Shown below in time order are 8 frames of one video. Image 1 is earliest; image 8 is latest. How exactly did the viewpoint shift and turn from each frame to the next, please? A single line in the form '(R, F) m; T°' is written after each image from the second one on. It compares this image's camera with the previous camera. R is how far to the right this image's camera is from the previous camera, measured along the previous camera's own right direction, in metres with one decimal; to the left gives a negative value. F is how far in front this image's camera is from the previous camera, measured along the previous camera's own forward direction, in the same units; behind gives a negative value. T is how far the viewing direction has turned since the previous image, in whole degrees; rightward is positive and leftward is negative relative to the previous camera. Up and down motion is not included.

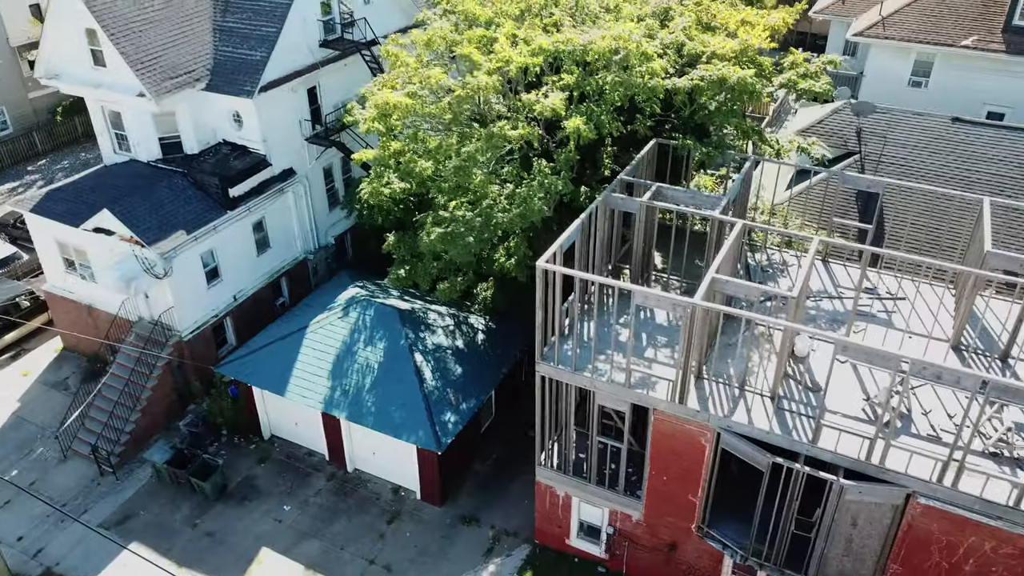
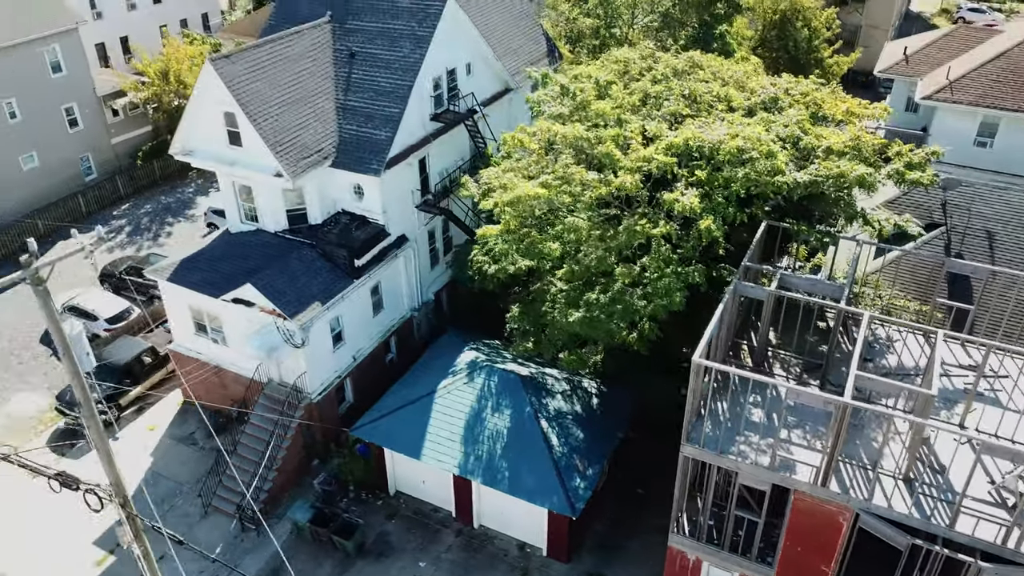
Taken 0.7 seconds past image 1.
(-3.2, -1.2) m; 0°
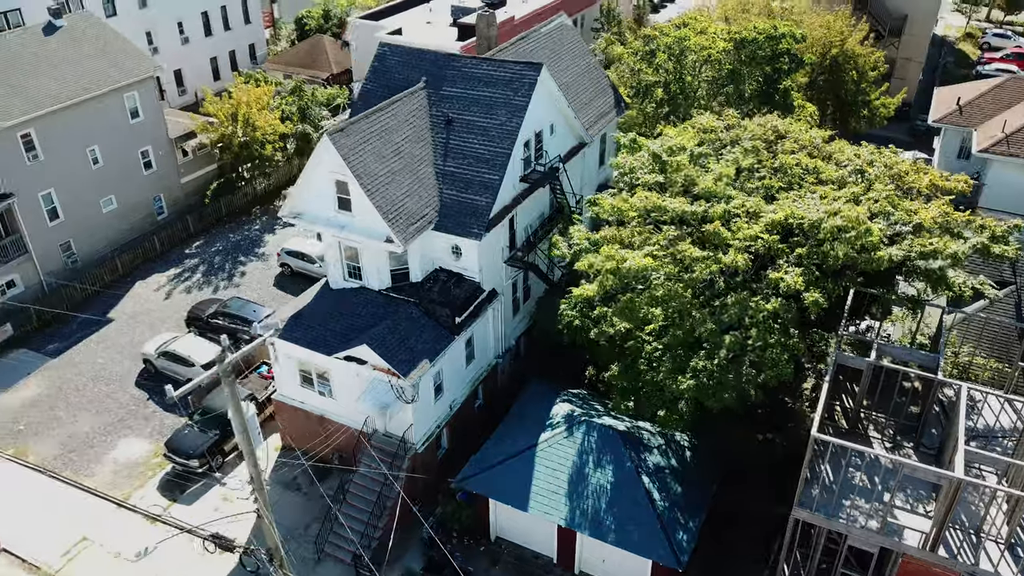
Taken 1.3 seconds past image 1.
(-2.9, -1.1) m; 0°
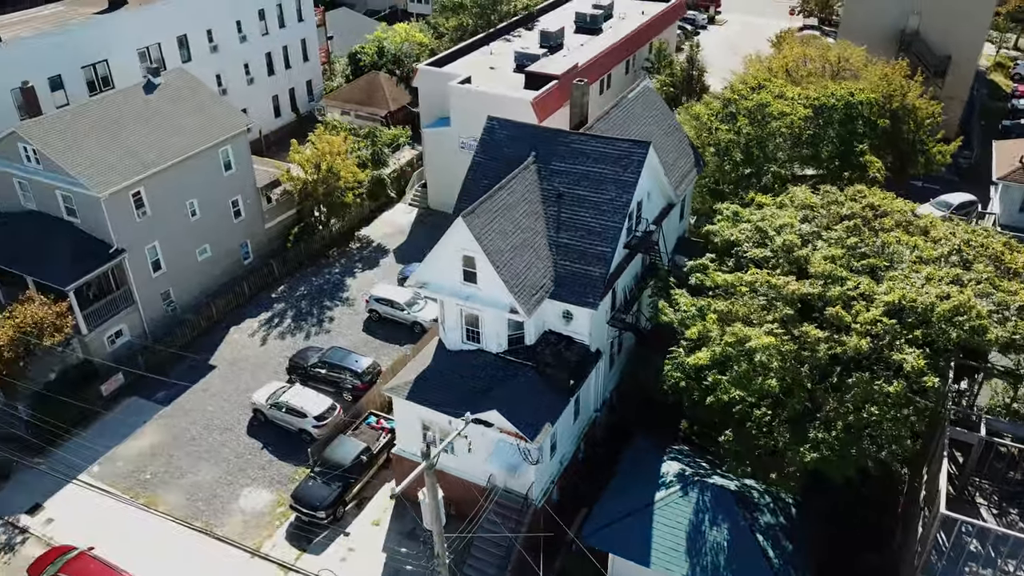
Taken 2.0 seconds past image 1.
(-3.8, -1.4) m; 0°
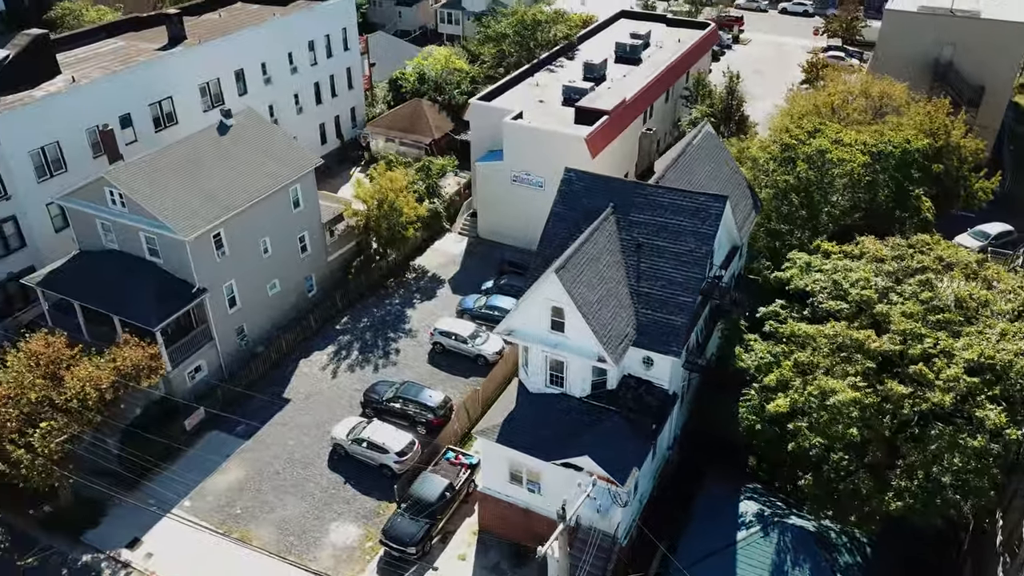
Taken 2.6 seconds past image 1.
(-3.0, -1.1) m; 0°
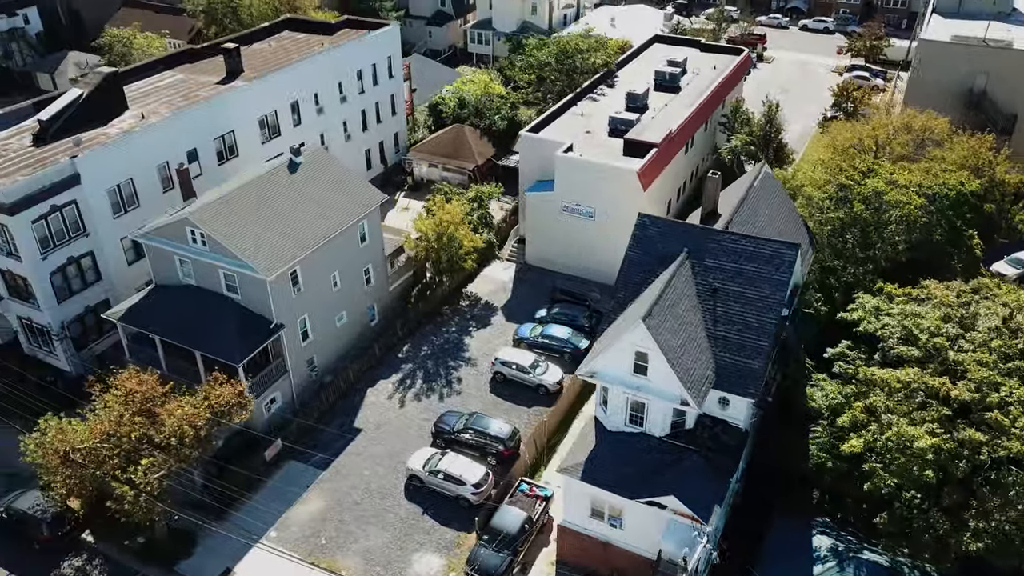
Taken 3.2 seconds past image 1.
(-3.1, -1.1) m; 0°
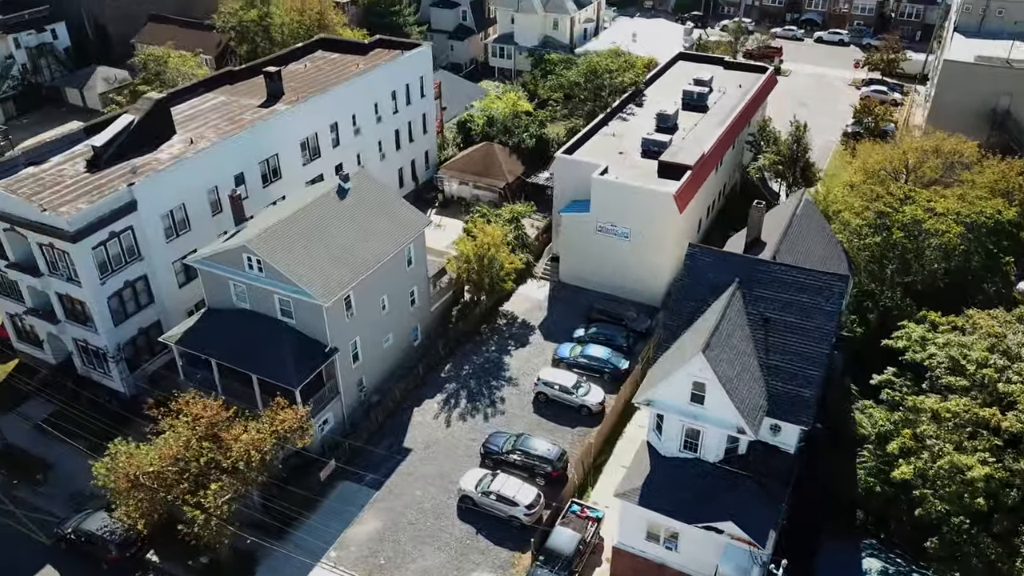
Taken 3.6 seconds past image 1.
(-2.3, -0.8) m; 0°
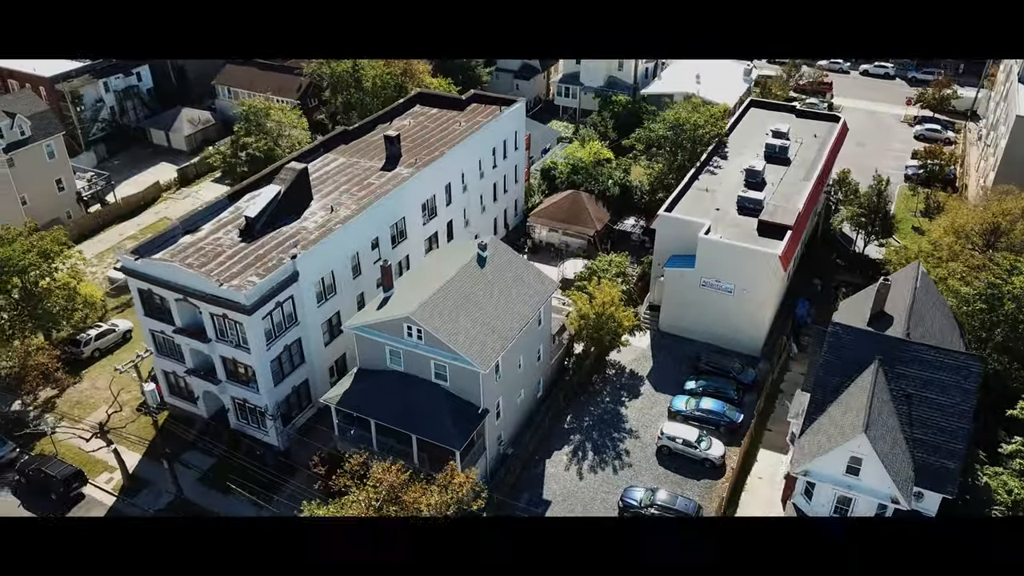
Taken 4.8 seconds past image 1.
(-7.2, -2.6) m; 0°
